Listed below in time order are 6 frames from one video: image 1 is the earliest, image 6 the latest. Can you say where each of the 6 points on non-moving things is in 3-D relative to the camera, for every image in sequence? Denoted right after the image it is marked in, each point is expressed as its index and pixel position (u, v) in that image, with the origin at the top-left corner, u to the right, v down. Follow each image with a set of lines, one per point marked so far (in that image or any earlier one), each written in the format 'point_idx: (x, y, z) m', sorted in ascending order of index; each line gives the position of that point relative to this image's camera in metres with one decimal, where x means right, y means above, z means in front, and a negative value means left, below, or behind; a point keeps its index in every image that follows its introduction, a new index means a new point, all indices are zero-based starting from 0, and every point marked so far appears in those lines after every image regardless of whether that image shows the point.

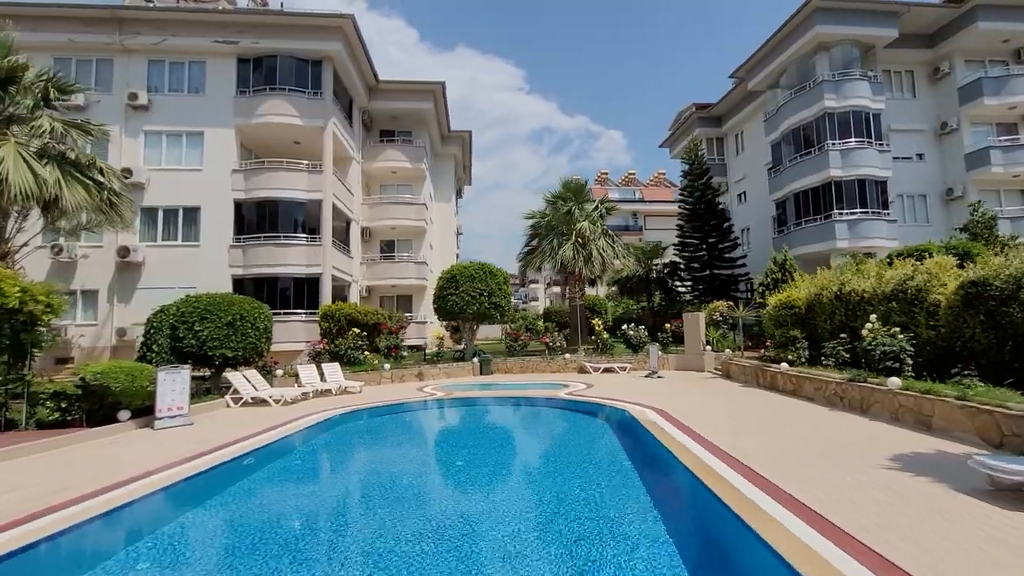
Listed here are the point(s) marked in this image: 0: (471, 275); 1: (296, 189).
0: (-1.5, +0.5, +18.4) m
1: (-8.8, +4.1, +19.9) m
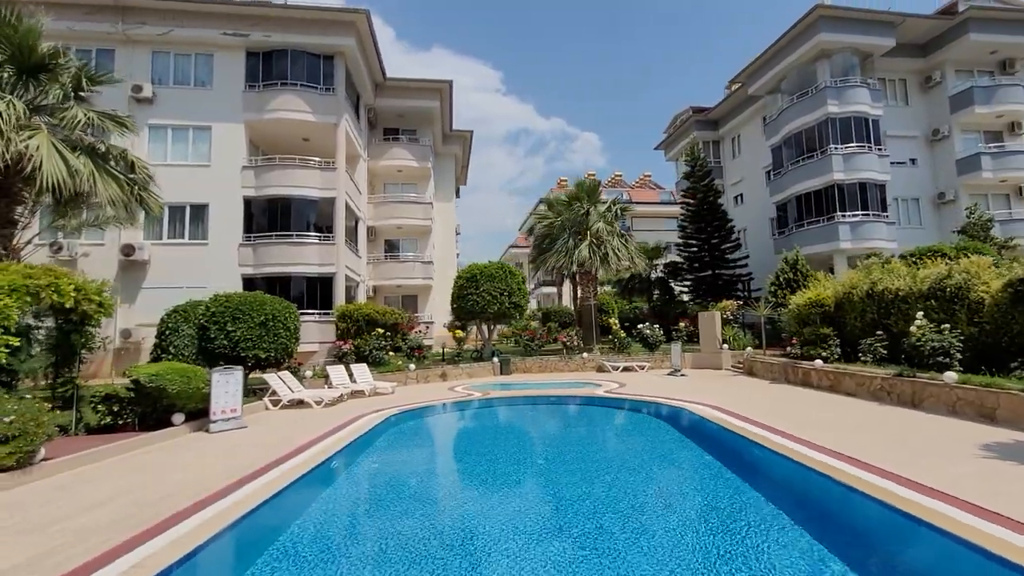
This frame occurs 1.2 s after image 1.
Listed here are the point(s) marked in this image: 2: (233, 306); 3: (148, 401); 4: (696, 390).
0: (-0.8, +0.5, +18.3) m
1: (-8.1, +4.1, +19.4) m
2: (-7.1, -0.5, +12.5) m
3: (-6.3, -2.0, +8.4) m
4: (+5.5, -3.0, +14.5) m
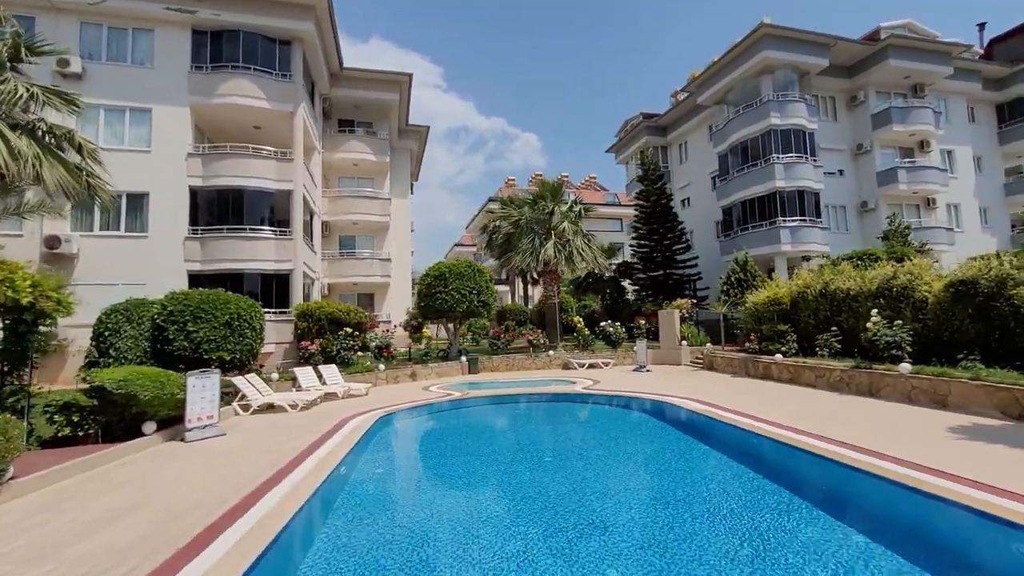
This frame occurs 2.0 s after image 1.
0: (-1.9, +0.6, +18.1) m
1: (-9.4, +4.2, +18.3) m
2: (-7.6, -0.4, +11.5) m
3: (-6.2, -1.9, +7.6) m
4: (+4.8, -3.0, +15.1) m
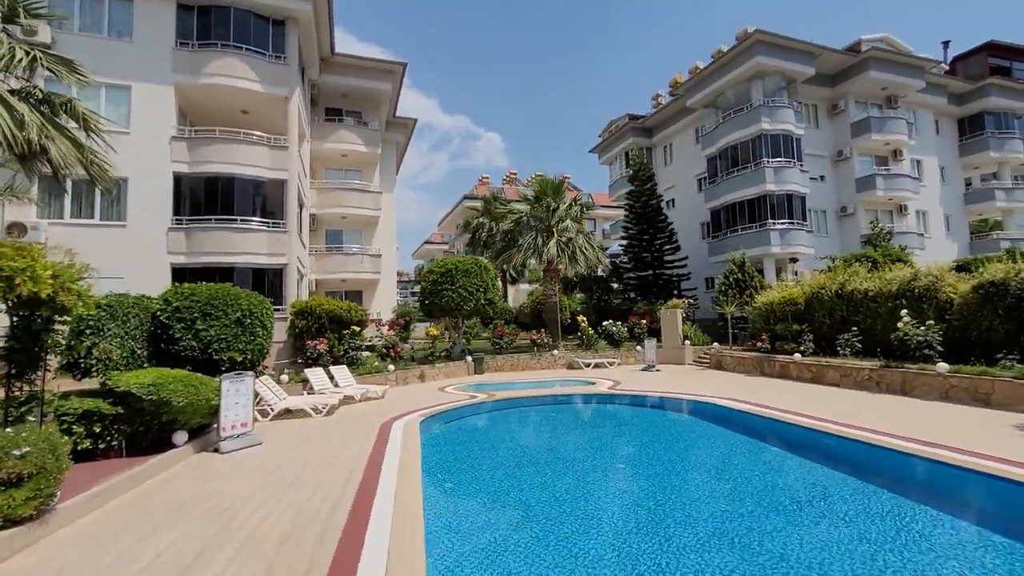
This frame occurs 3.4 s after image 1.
0: (-1.7, +0.7, +17.5) m
1: (-9.1, +4.3, +17.1) m
2: (-6.7, -0.3, +10.5) m
3: (-5.1, -1.8, +6.7) m
4: (+5.2, -3.0, +15.1) m
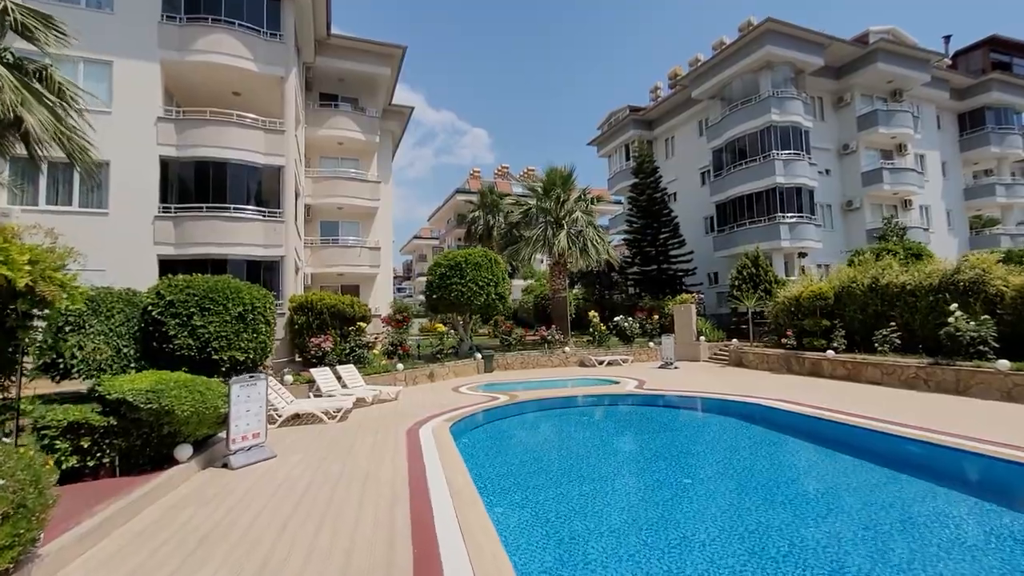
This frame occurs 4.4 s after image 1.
0: (-1.3, +0.9, +16.6) m
1: (-8.6, +4.5, +15.9) m
2: (-6.1, -0.1, +9.5) m
3: (-4.4, -1.7, +5.7) m
4: (+5.7, -2.8, +14.4) m
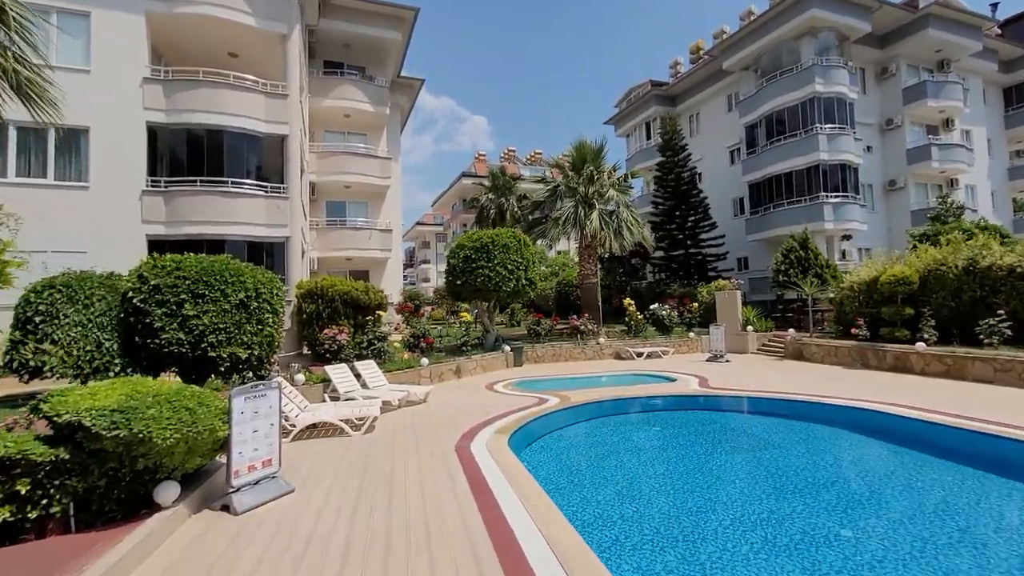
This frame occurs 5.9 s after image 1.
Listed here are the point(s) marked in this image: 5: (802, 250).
0: (-0.3, +1.4, +14.8) m
1: (-7.7, +5.0, +14.1) m
2: (-5.1, +0.2, +7.7) m
3: (-3.4, -1.5, +4.0) m
4: (+6.7, -2.3, +12.8) m
5: (+10.9, +1.4, +18.1) m
